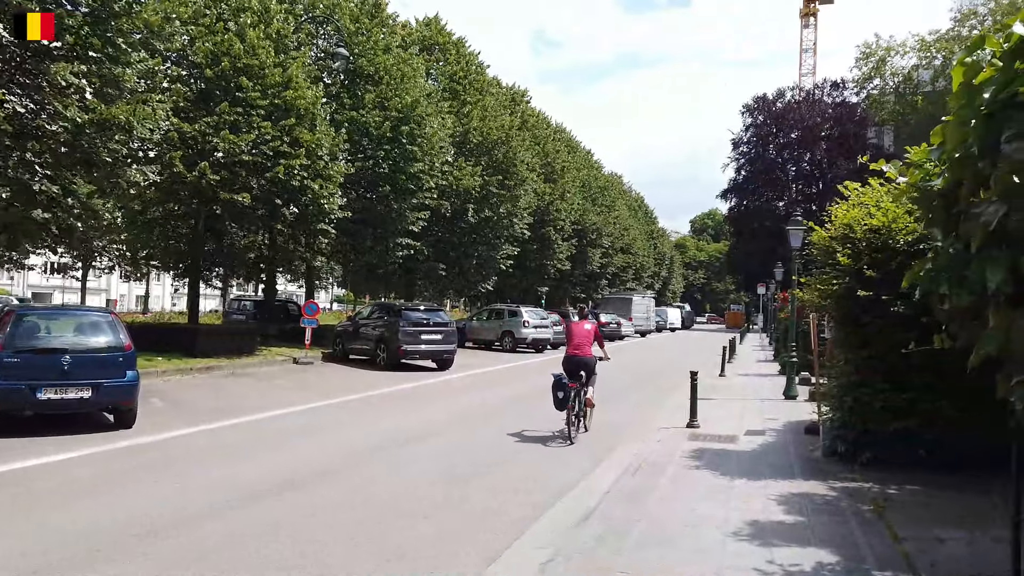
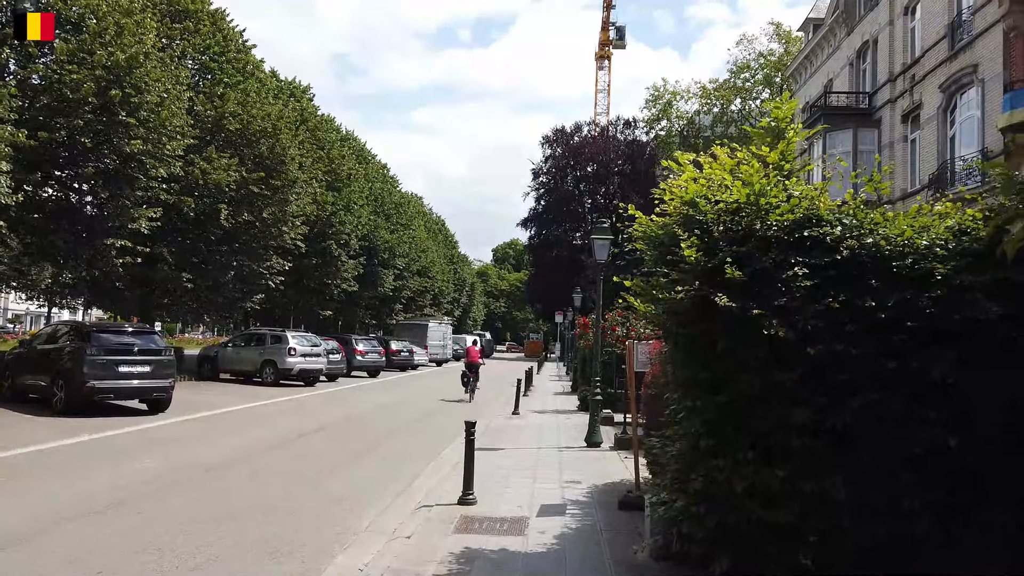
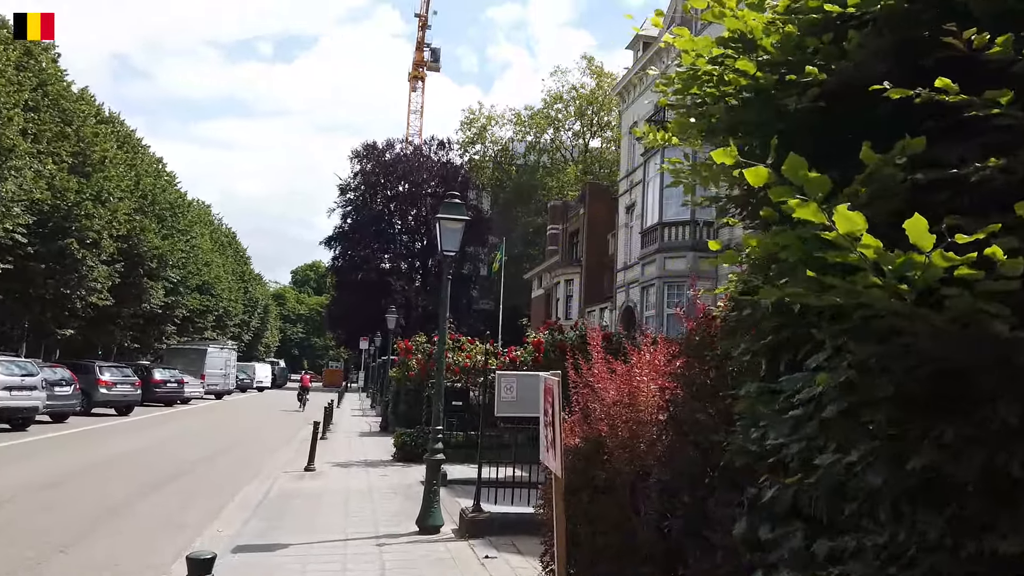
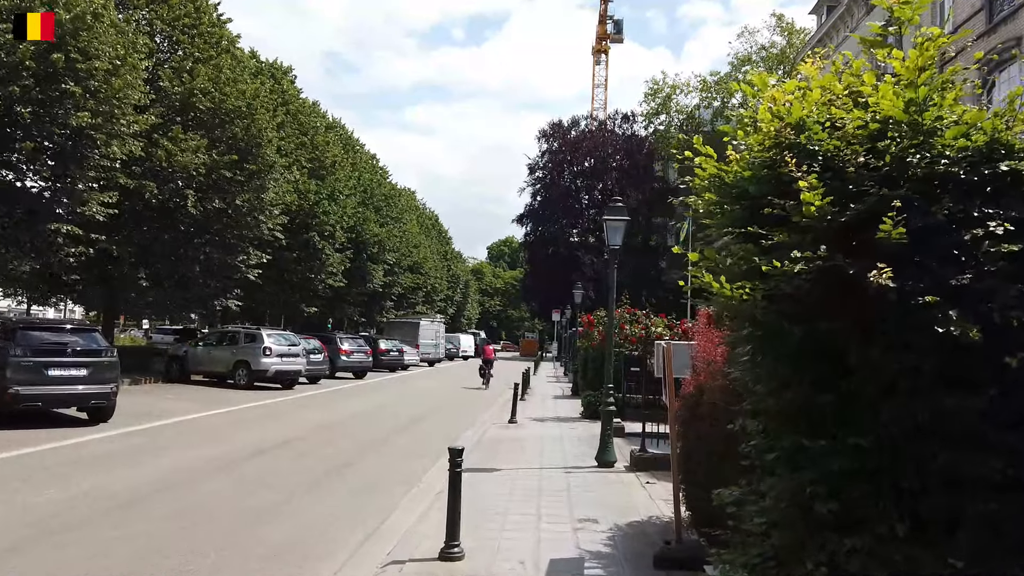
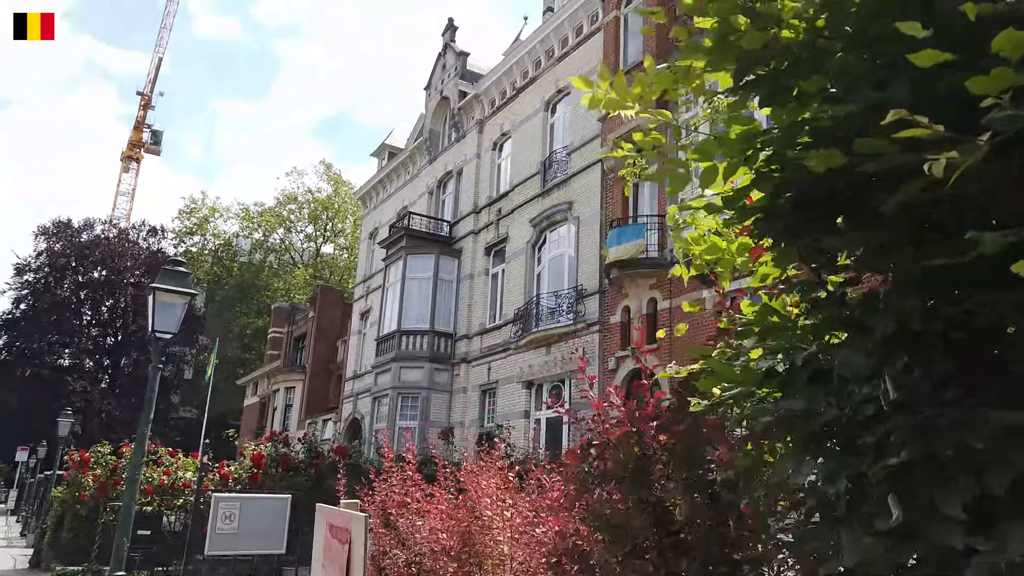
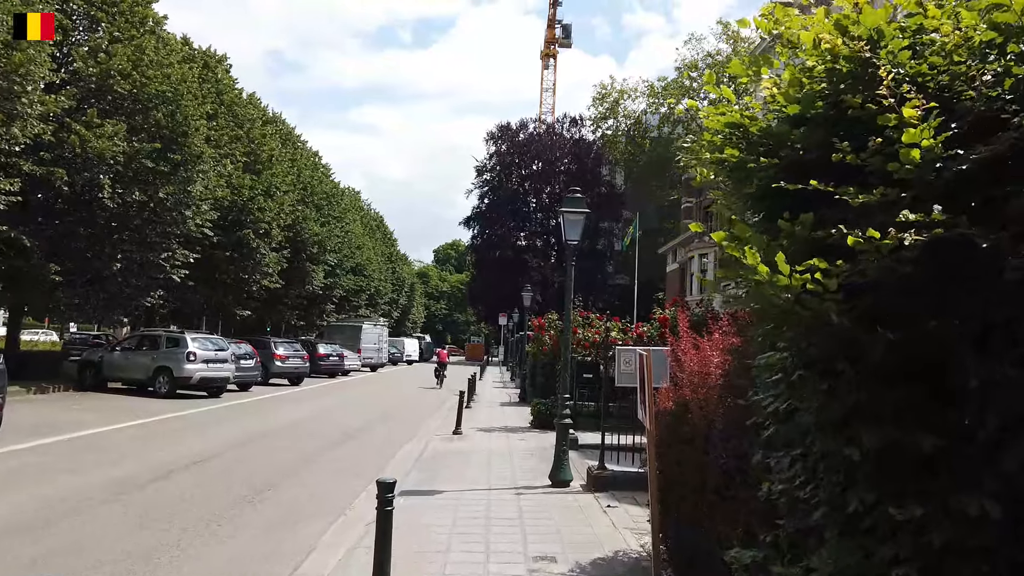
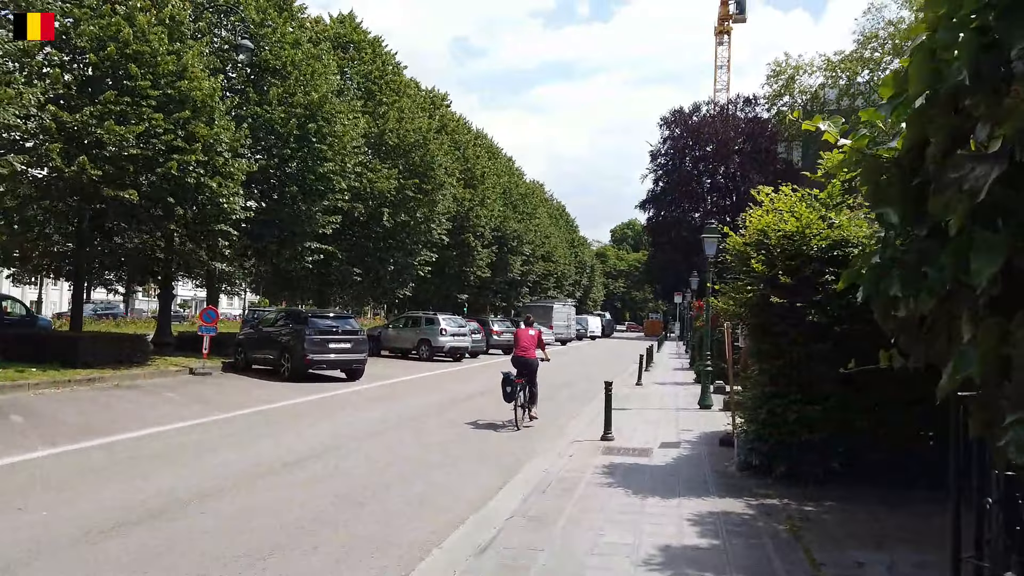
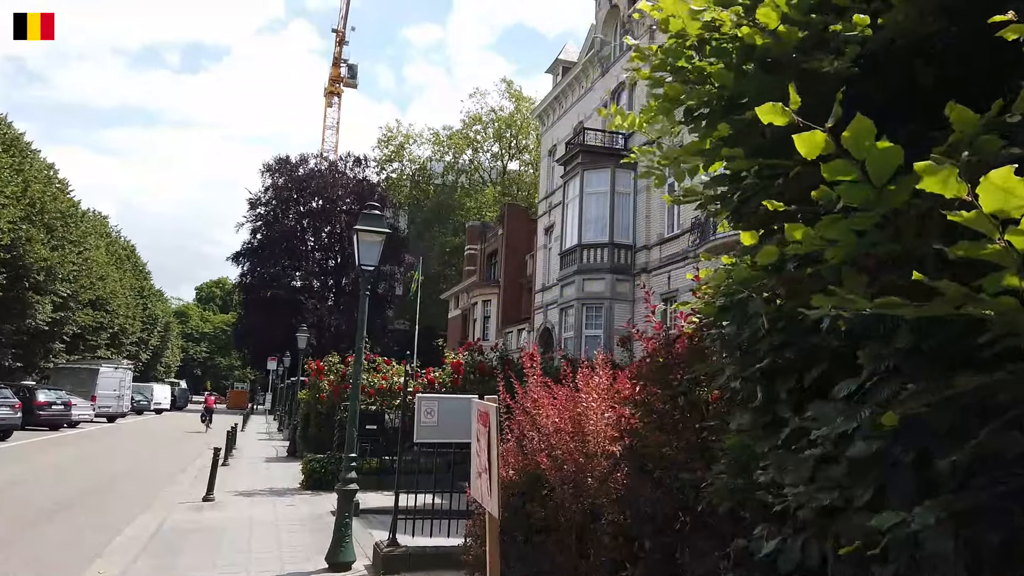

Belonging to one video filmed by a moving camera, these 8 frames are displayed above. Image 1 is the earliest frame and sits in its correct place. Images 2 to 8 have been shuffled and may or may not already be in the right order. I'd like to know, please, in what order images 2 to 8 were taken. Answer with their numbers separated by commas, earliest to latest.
7, 2, 4, 6, 3, 8, 5
